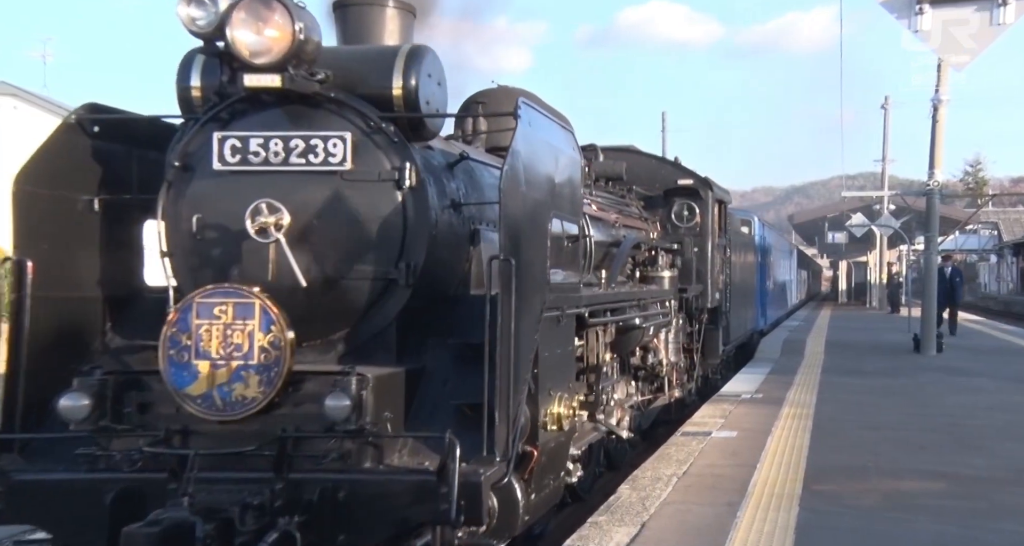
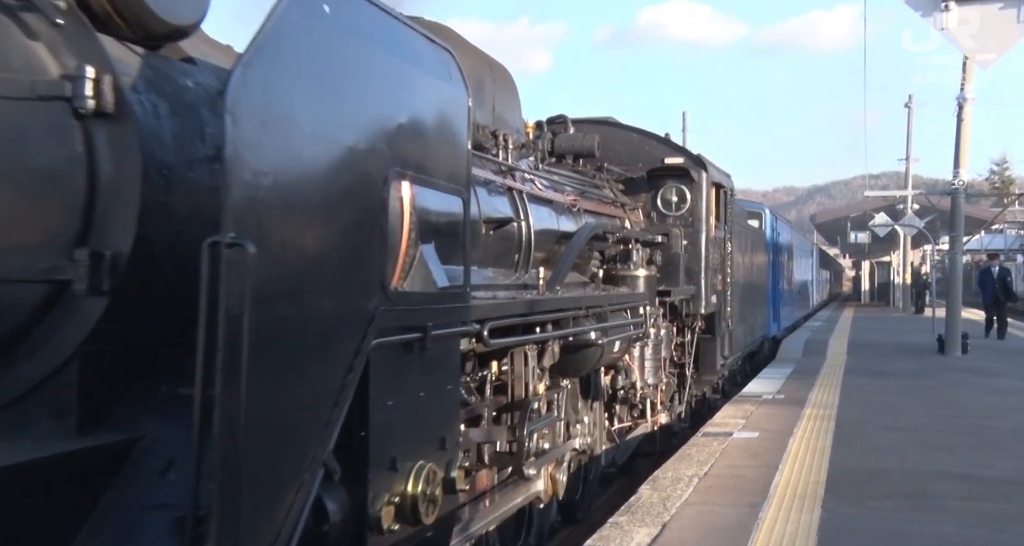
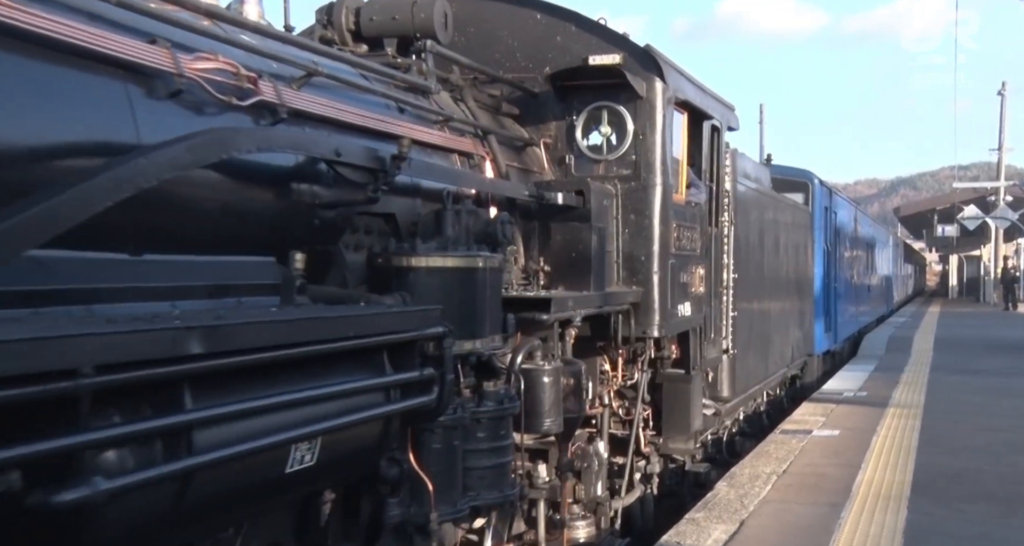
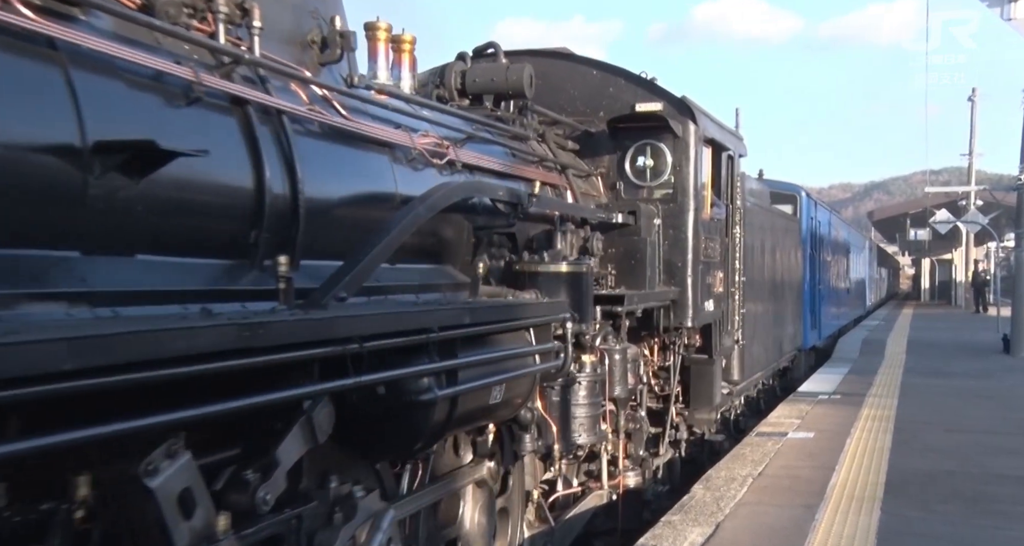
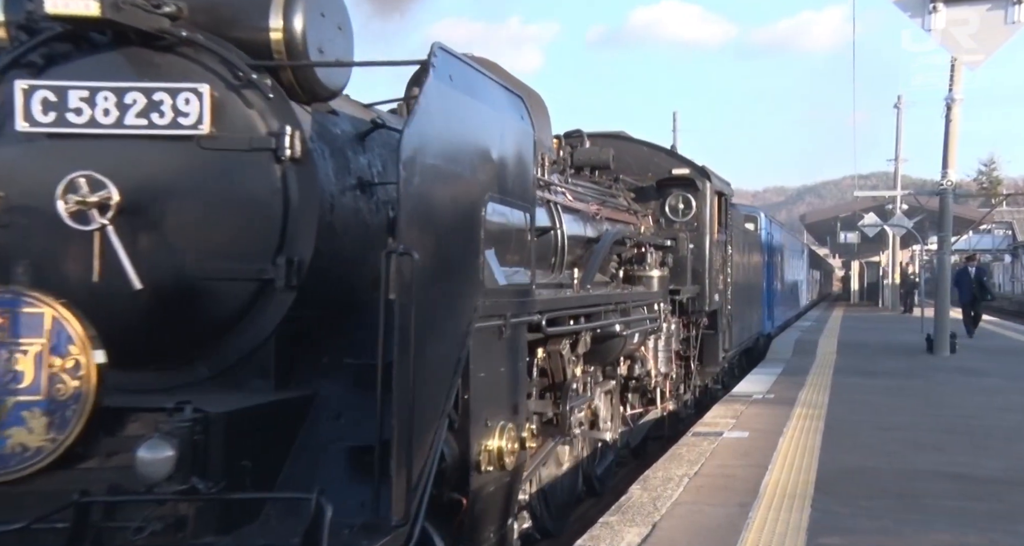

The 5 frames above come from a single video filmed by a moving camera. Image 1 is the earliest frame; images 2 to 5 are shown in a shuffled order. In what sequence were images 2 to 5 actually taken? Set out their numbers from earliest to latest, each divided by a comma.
5, 2, 4, 3
